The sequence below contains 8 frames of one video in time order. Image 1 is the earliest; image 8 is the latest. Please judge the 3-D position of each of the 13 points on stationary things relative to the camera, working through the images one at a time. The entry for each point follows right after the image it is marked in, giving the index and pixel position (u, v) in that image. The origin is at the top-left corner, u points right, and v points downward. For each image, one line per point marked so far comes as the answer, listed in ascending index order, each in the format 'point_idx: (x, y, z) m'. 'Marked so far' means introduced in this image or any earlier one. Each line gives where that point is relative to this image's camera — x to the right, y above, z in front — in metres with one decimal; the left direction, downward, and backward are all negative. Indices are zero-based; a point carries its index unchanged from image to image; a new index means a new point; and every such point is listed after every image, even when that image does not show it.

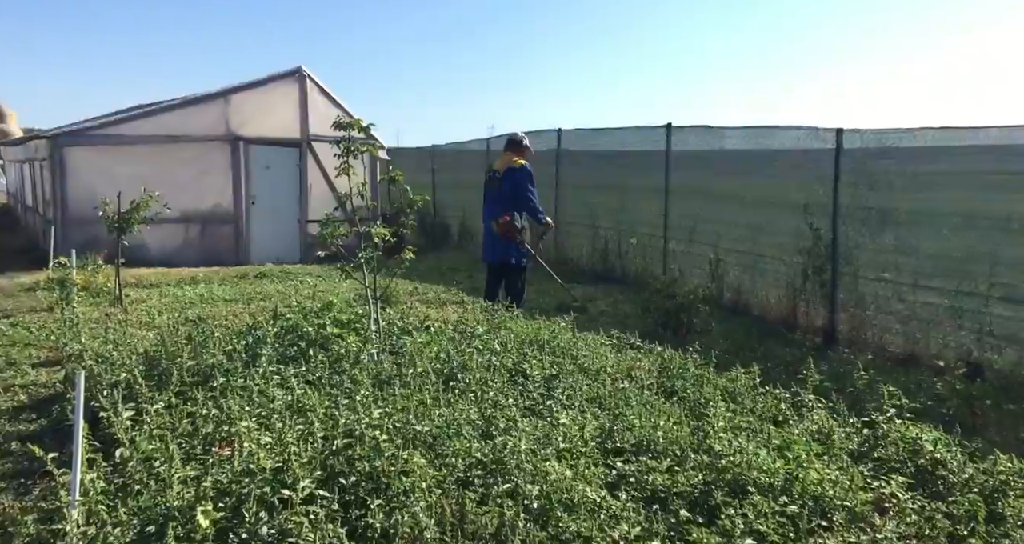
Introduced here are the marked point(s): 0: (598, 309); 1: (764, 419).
0: (+0.8, -0.4, +7.3) m
1: (+1.4, -0.8, +3.9) m
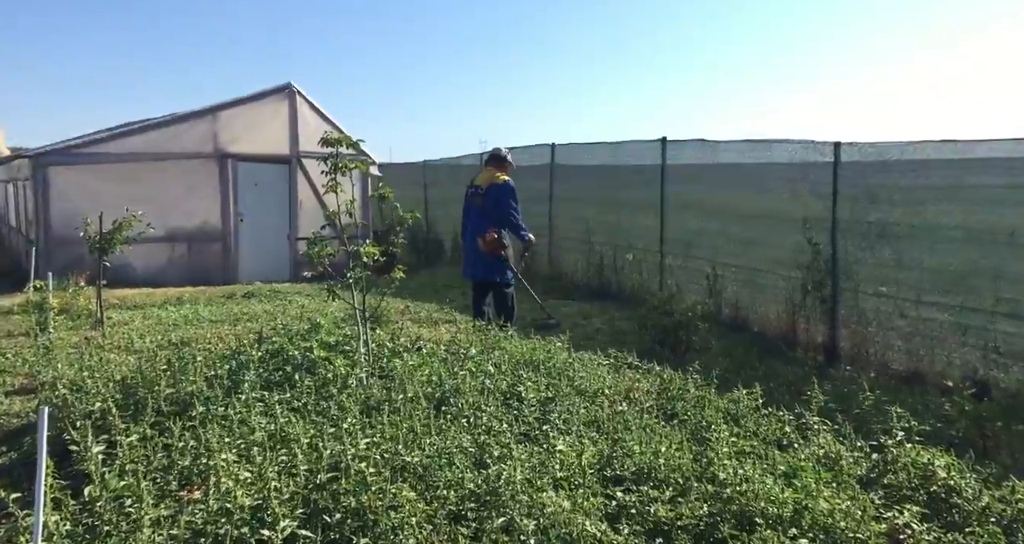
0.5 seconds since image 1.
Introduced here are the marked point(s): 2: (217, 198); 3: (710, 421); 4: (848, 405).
0: (+0.8, -0.5, +7.2) m
1: (+1.4, -0.9, +3.8) m
2: (-4.8, +1.2, +12.2) m
3: (+1.1, -0.8, +3.9) m
4: (+2.0, -0.8, +4.5) m
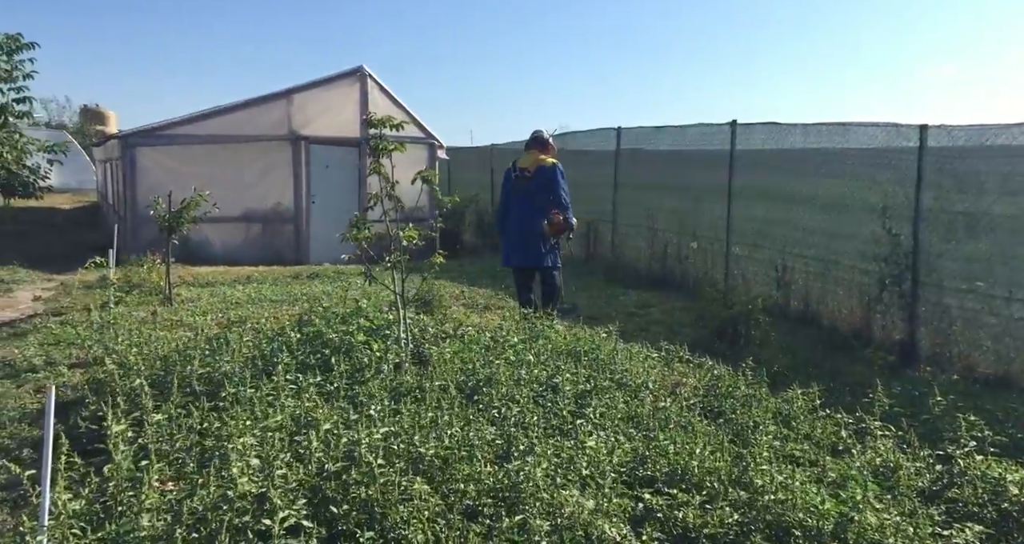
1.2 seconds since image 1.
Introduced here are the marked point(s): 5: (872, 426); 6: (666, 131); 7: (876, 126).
0: (+1.3, -0.4, +7.0) m
1: (+1.5, -0.8, +3.5) m
2: (-3.7, +1.5, +12.5) m
3: (+1.3, -0.8, +3.7) m
4: (+2.3, -0.7, +4.2) m
5: (+1.8, -0.8, +3.7) m
6: (+2.0, +1.8, +9.5) m
7: (+3.3, +1.3, +6.7) m
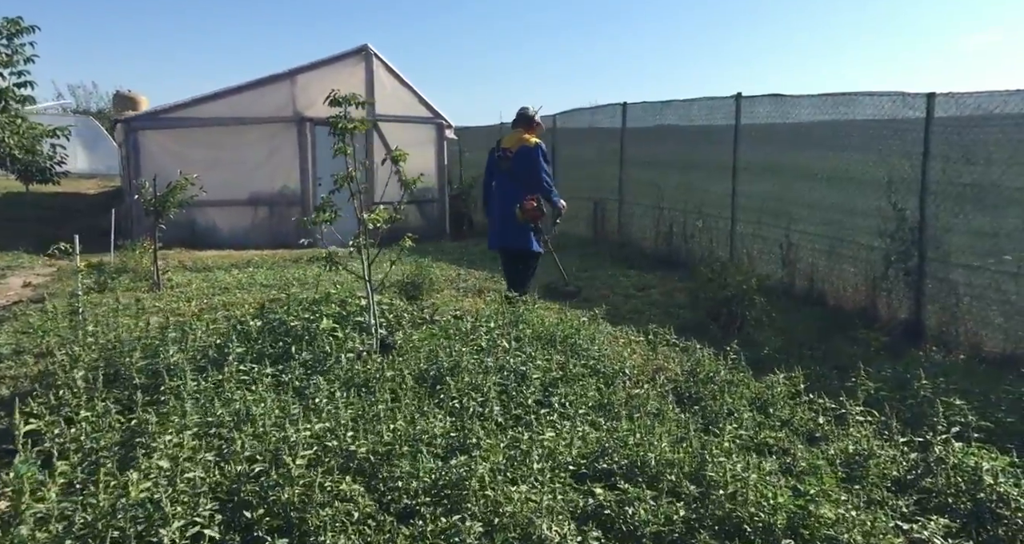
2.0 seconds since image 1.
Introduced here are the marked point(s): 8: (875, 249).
0: (+1.2, -0.3, +6.8) m
1: (+1.3, -0.8, +3.4) m
2: (-3.6, +1.8, +12.4) m
3: (+1.1, -0.7, +3.5) m
4: (+2.1, -0.6, +4.0) m
5: (+1.6, -0.7, +3.5) m
6: (+2.0, +2.1, +9.2) m
7: (+3.2, +1.5, +6.4) m
8: (+3.2, +0.2, +6.5) m
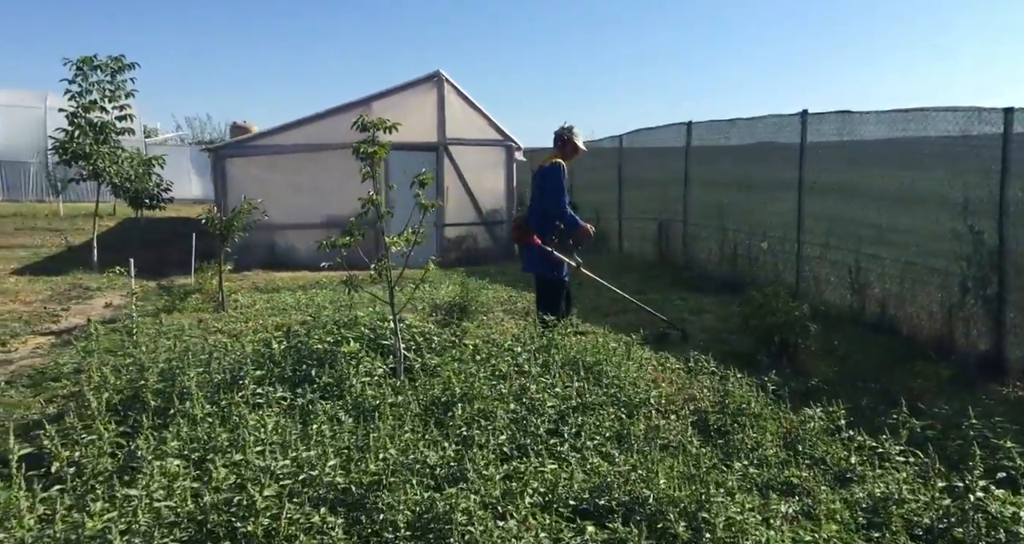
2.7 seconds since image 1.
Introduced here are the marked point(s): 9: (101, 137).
0: (+1.7, -0.5, +6.6) m
1: (+1.4, -0.9, +3.1) m
2: (-2.4, +1.5, +12.8) m
3: (+1.1, -0.8, +3.3) m
4: (+2.2, -0.8, +3.7) m
5: (+1.6, -0.8, +3.2) m
6: (+2.7, +1.8, +8.9) m
7: (+3.5, +1.3, +6.0) m
8: (+3.6, 0.0, +6.1) m
9: (-5.8, +1.9, +10.5) m
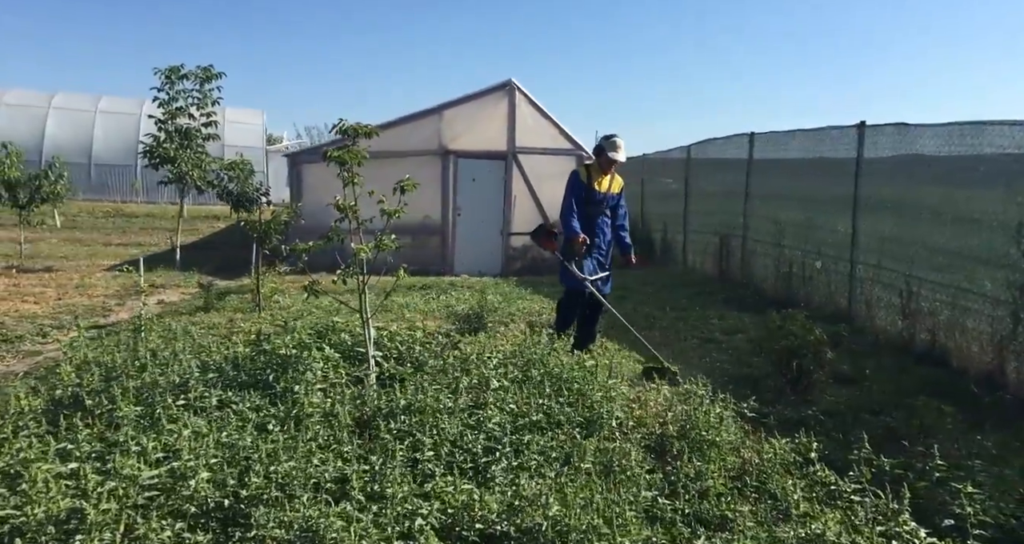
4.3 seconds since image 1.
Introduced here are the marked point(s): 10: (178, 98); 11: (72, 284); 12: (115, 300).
0: (+1.8, -0.6, +6.3) m
1: (+1.0, -1.0, +2.9) m
2: (-1.3, +1.4, +13.0) m
3: (+0.8, -0.9, +3.1) m
4: (+1.9, -0.9, +3.4) m
5: (+1.3, -0.9, +3.0) m
6: (+3.3, +1.6, +8.5) m
7: (+3.6, +1.1, +5.4) m
8: (+3.7, -0.2, +5.6) m
9: (-4.9, +2.0, +11.3) m
10: (-5.0, +2.6, +11.1) m
11: (-5.0, -0.1, +8.5) m
12: (-3.9, -0.3, +7.4) m
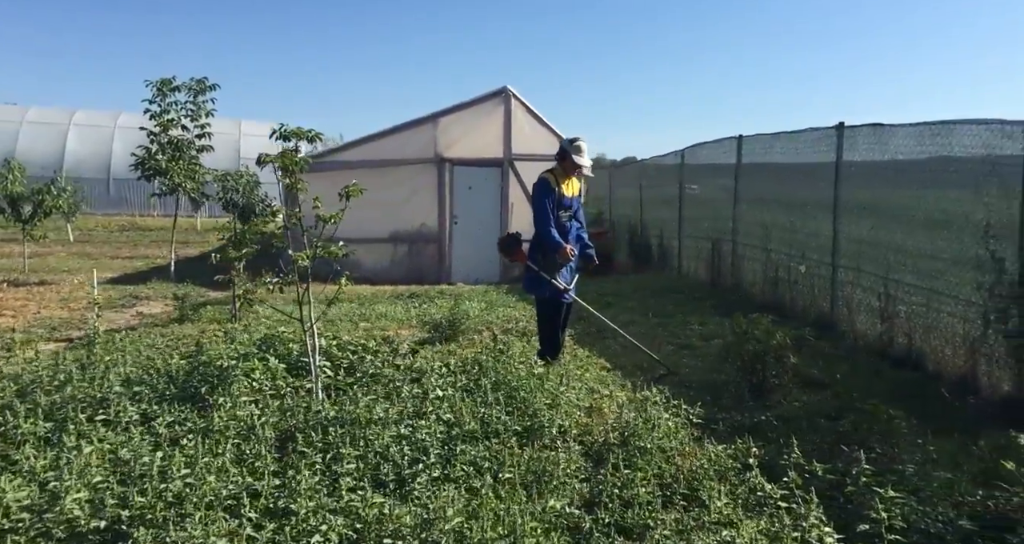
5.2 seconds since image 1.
0: (+1.6, -0.7, +6.2) m
1: (+0.7, -1.0, +2.9) m
2: (-1.4, +1.2, +13.0) m
3: (+0.5, -1.0, +3.1) m
4: (+1.6, -0.9, +3.3) m
5: (+1.0, -0.9, +2.9) m
6: (+3.1, +1.5, +8.4) m
7: (+3.4, +1.1, +5.3) m
8: (+3.4, -0.2, +5.4) m
9: (-5.1, +1.8, +11.4) m
10: (-5.1, +2.4, +11.2) m
11: (-5.2, -0.3, +8.6) m
12: (-4.2, -0.4, +7.4) m
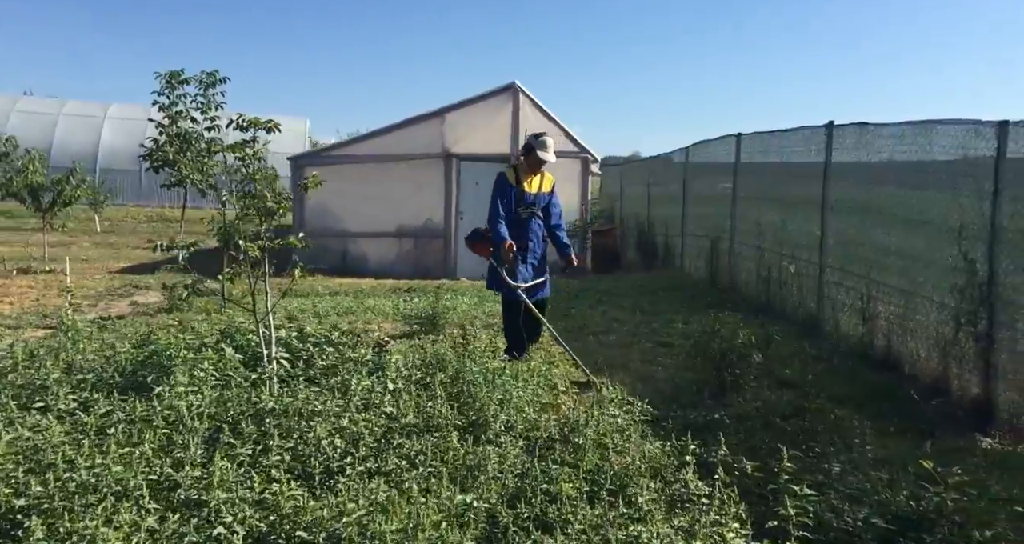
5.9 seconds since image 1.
0: (+1.4, -0.6, +6.2) m
1: (+0.4, -1.0, +2.9) m
2: (-1.3, +1.3, +13.1) m
3: (+0.2, -0.9, +3.1) m
4: (+1.3, -0.9, +3.3) m
5: (+0.6, -0.9, +2.9) m
6: (+3.0, +1.5, +8.3) m
7: (+3.1, +1.1, +5.3) m
8: (+3.2, -0.2, +5.4) m
9: (-5.1, +1.9, +11.6) m
10: (-5.1, +2.6, +11.4) m
11: (-5.3, -0.2, +8.8) m
12: (-4.3, -0.3, +7.6) m
